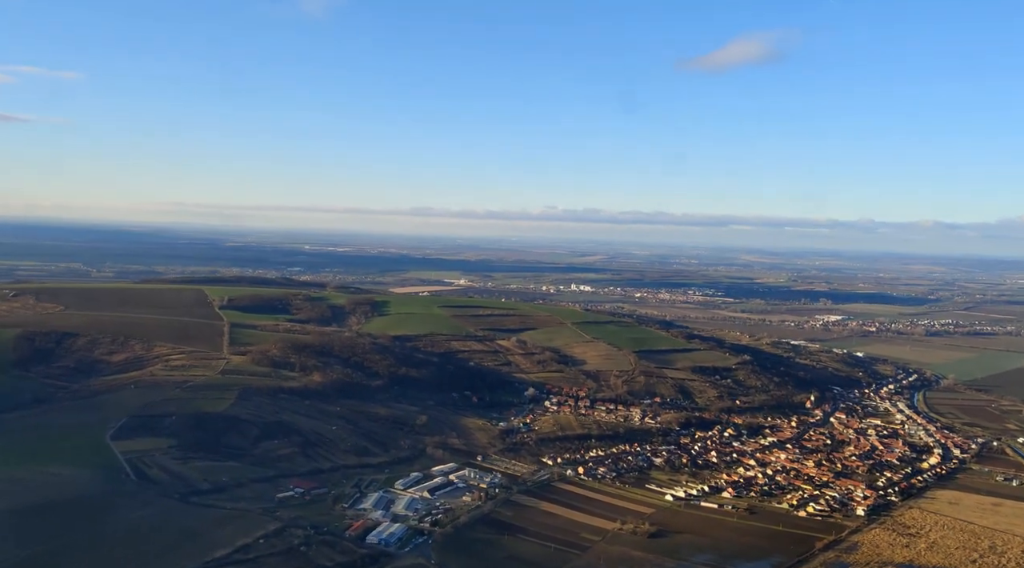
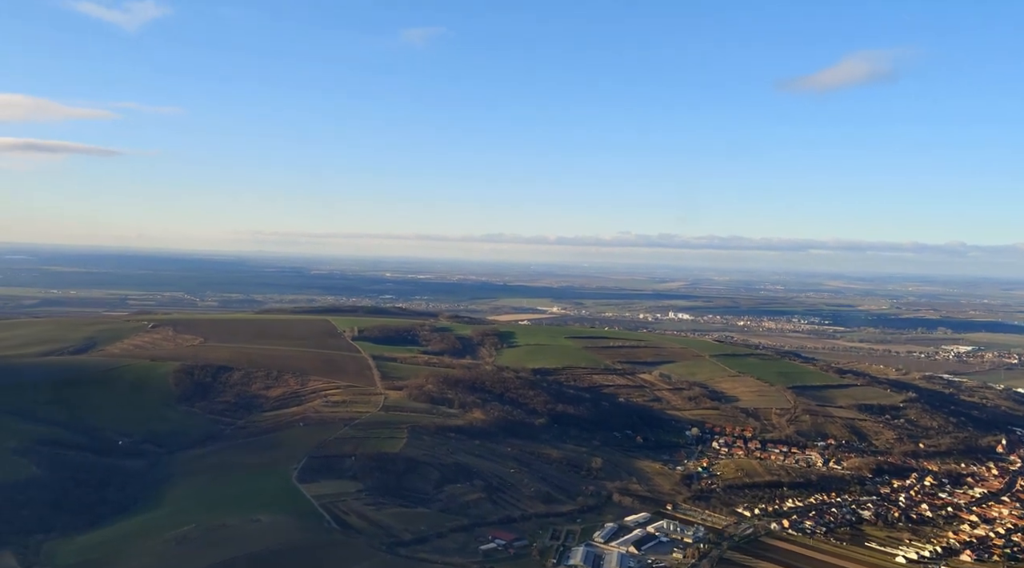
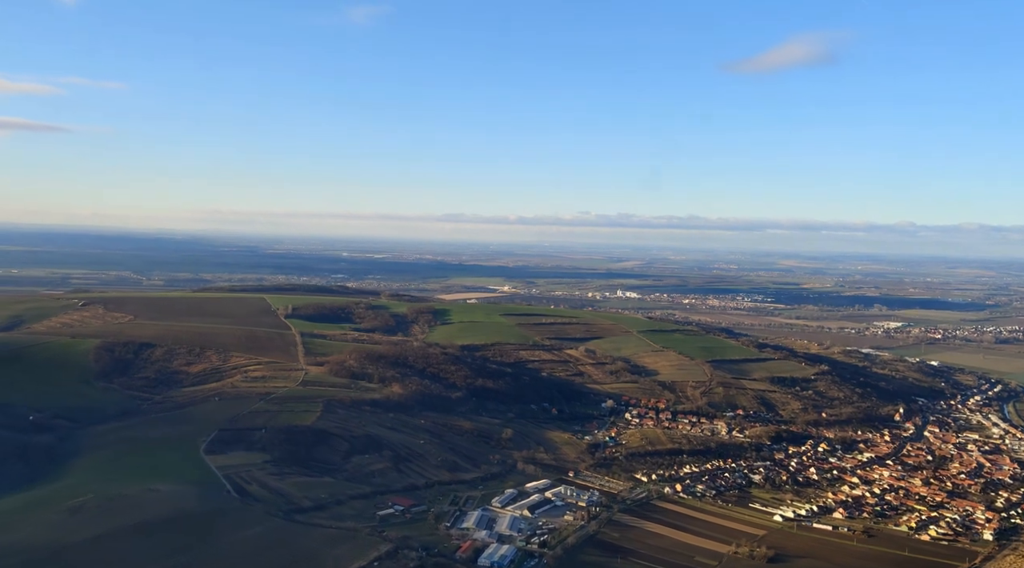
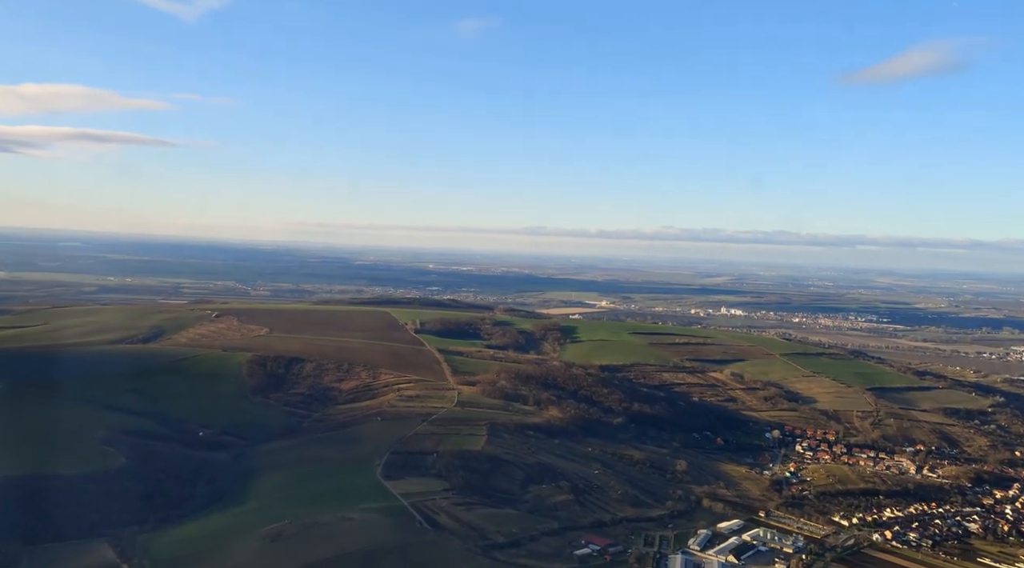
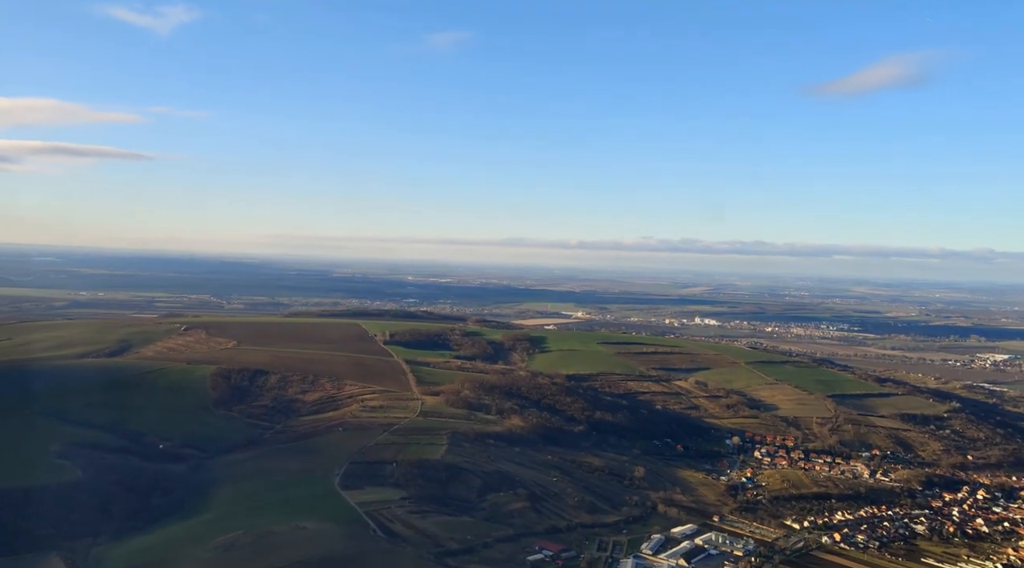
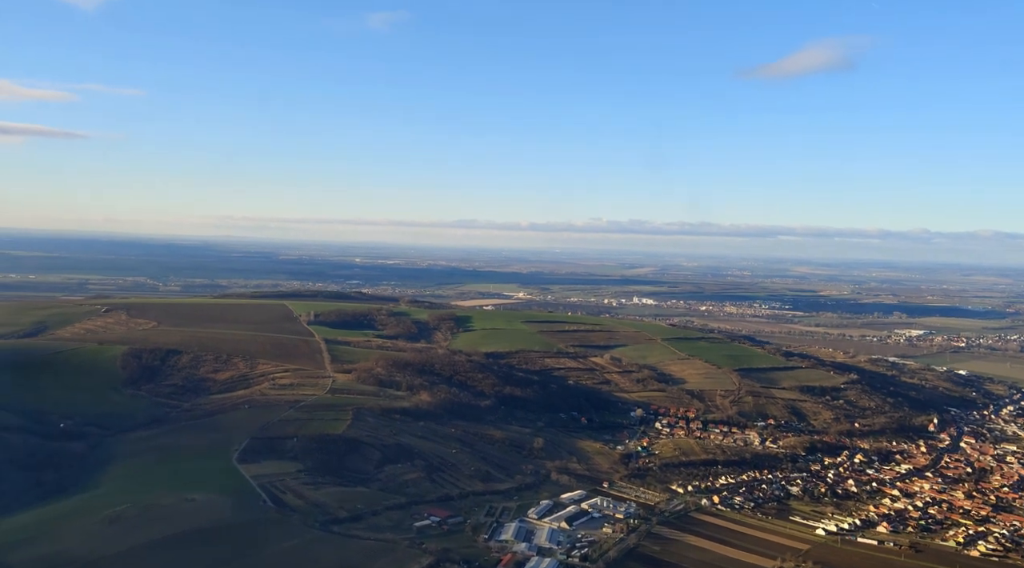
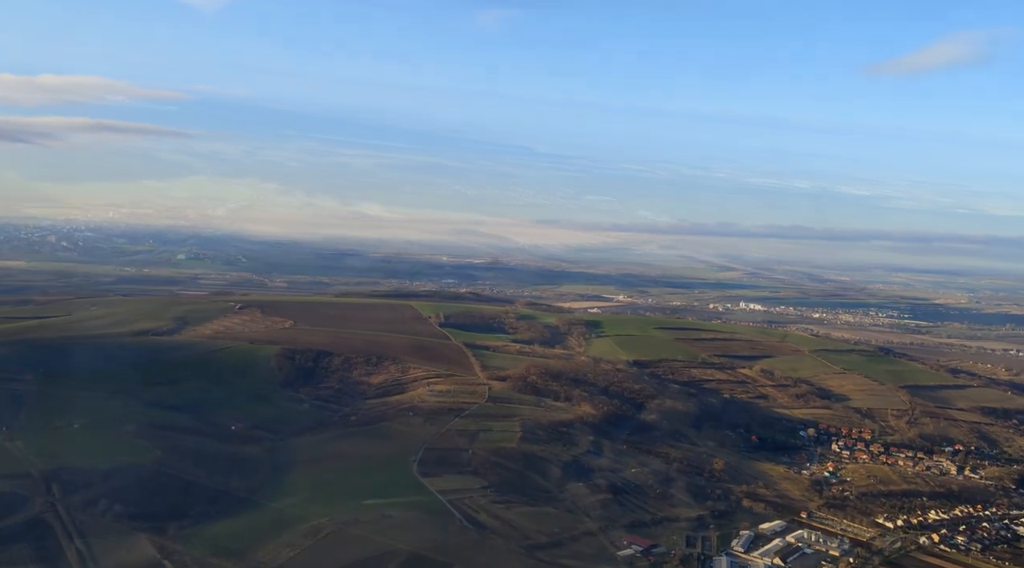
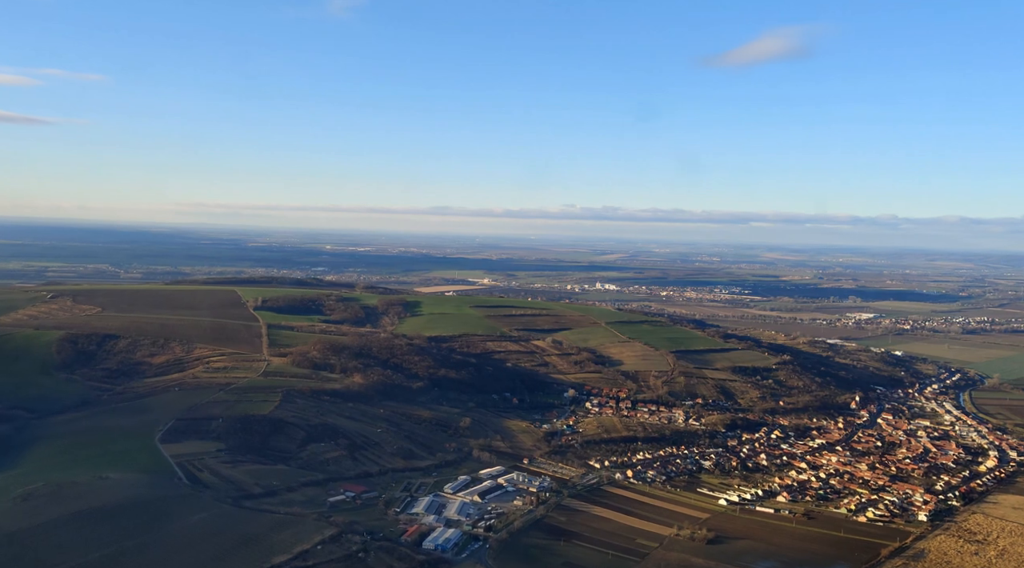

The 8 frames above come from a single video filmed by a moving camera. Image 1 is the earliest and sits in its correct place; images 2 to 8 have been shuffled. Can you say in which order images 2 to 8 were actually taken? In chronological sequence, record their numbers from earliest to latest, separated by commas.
8, 3, 6, 2, 5, 4, 7
